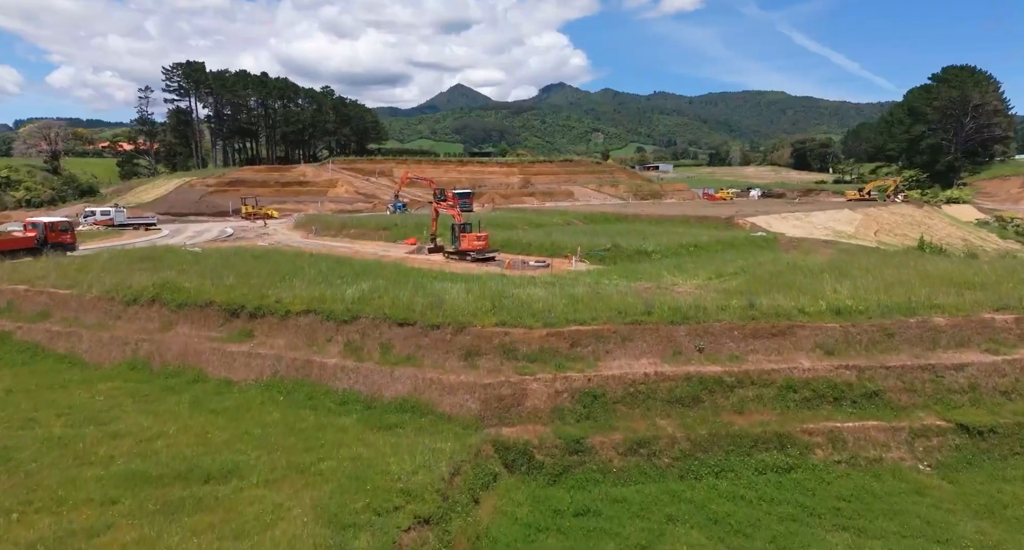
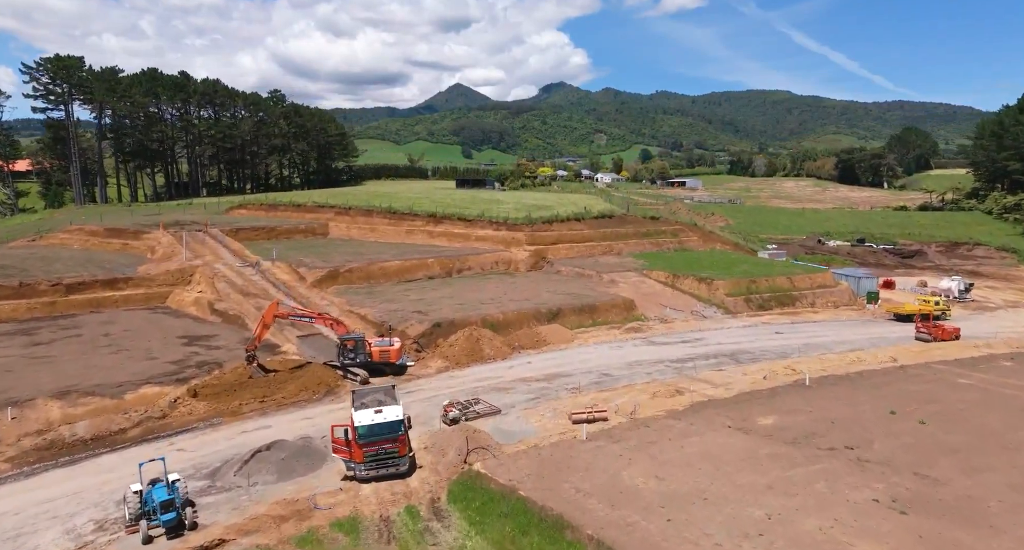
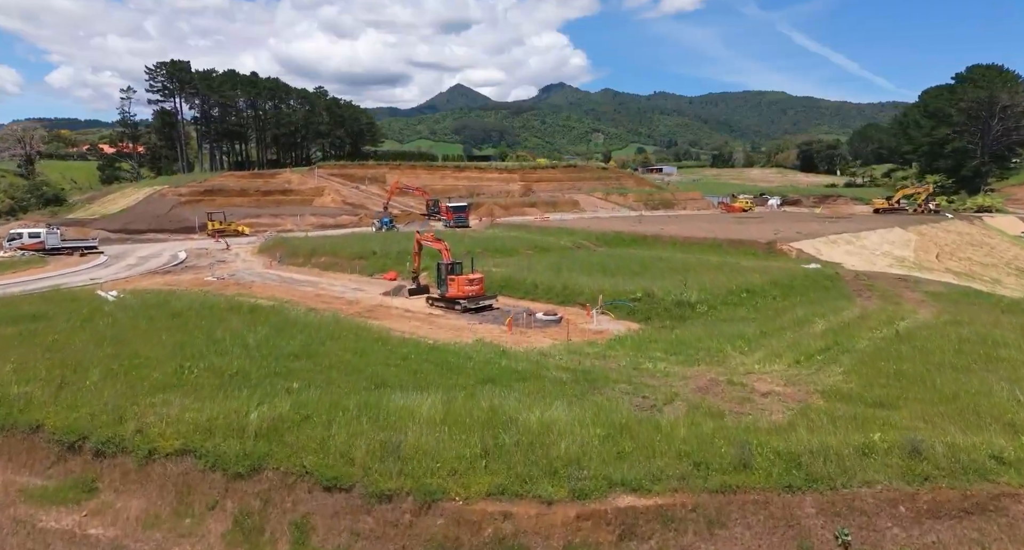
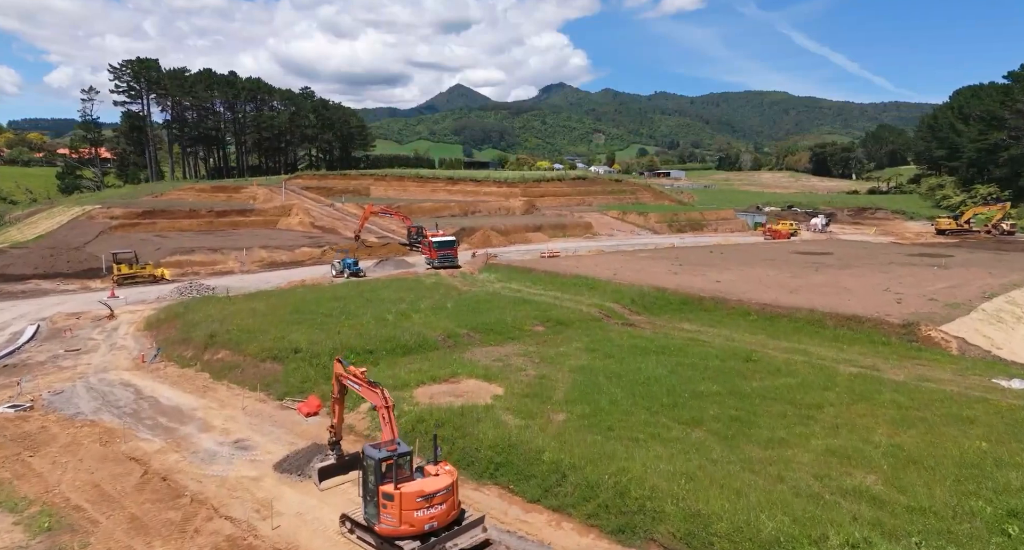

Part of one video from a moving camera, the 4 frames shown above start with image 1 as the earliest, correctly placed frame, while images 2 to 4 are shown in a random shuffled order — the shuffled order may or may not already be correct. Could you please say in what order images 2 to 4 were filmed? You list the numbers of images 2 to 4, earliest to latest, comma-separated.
3, 4, 2
